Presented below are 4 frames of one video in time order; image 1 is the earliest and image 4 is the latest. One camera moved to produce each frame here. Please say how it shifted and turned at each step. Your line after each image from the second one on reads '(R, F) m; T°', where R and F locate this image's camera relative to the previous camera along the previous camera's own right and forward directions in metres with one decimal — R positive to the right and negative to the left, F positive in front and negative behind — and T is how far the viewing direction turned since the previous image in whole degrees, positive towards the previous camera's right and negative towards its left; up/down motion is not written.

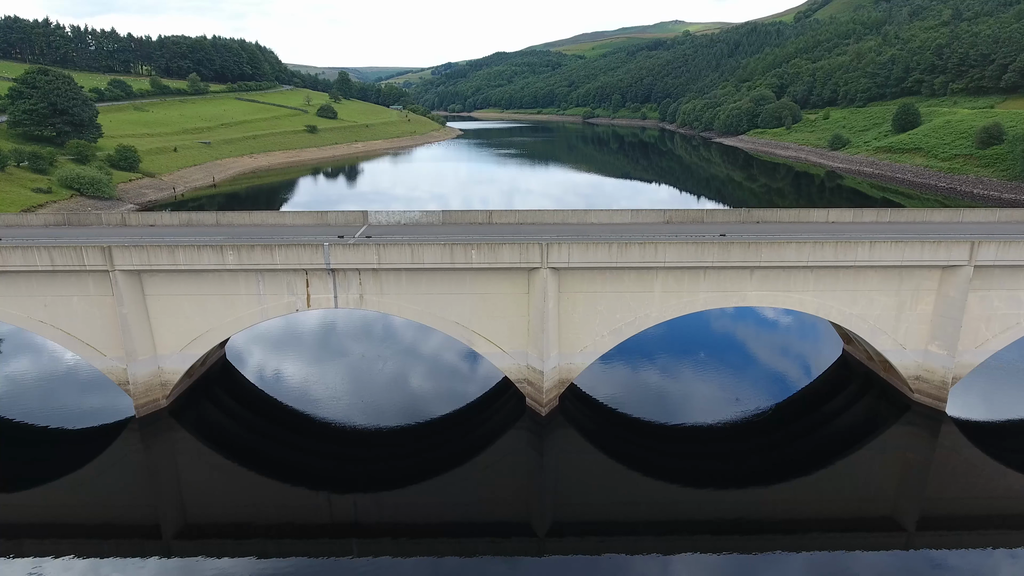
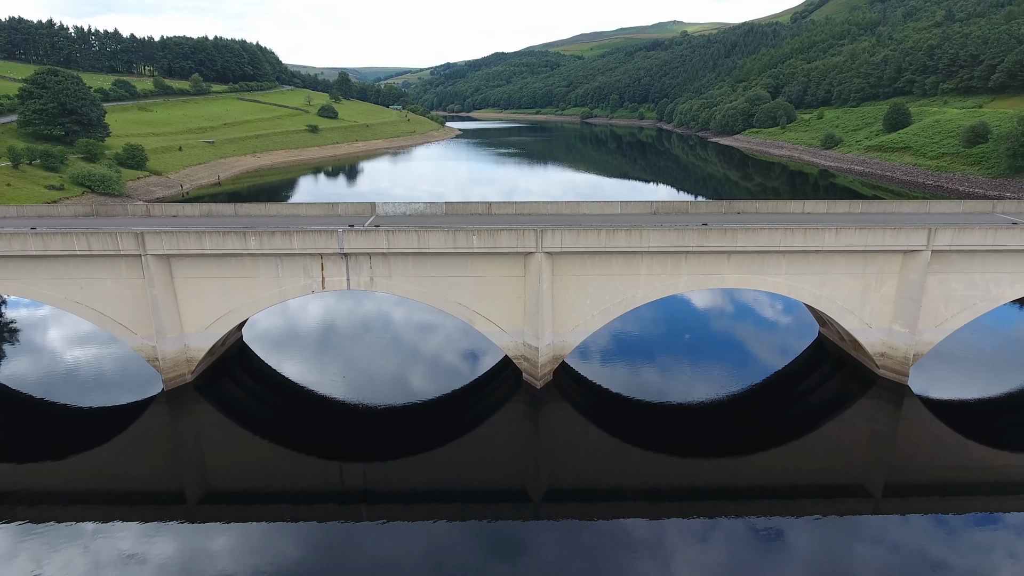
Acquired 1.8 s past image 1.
(0.0, -1.4) m; 0°
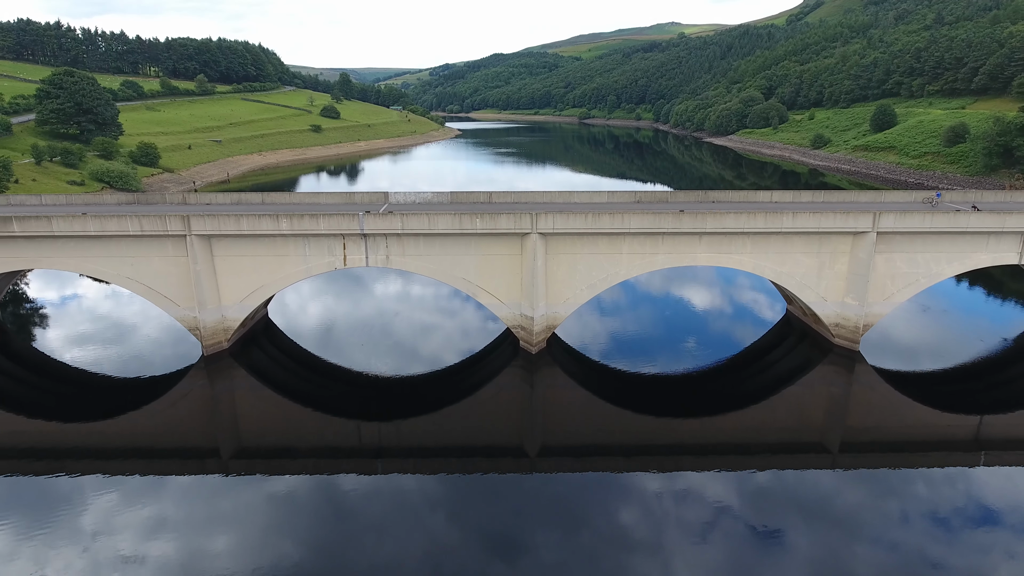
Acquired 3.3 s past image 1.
(0.0, -2.4) m; 0°
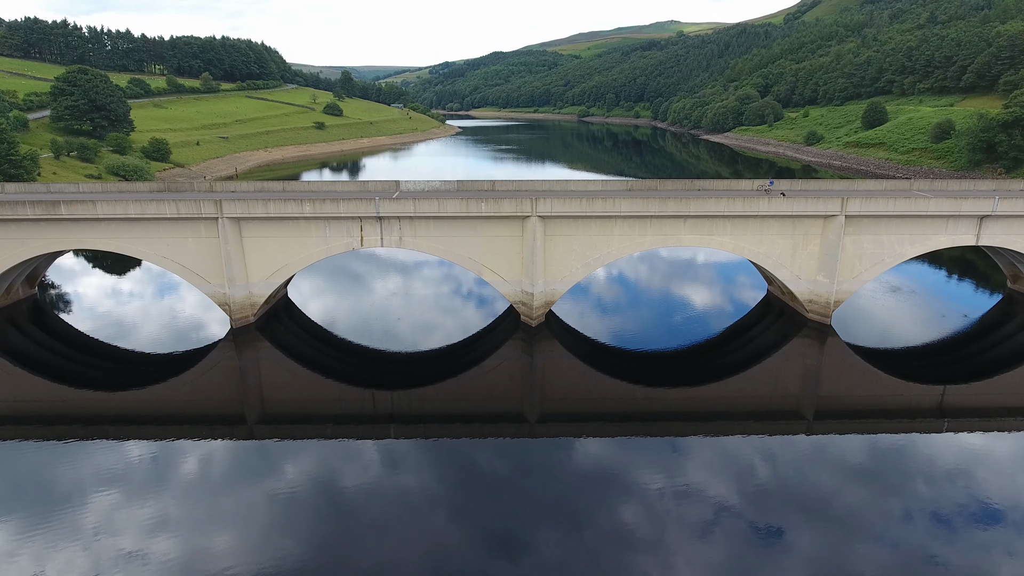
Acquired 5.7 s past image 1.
(-0.1, -2.0) m; 0°
